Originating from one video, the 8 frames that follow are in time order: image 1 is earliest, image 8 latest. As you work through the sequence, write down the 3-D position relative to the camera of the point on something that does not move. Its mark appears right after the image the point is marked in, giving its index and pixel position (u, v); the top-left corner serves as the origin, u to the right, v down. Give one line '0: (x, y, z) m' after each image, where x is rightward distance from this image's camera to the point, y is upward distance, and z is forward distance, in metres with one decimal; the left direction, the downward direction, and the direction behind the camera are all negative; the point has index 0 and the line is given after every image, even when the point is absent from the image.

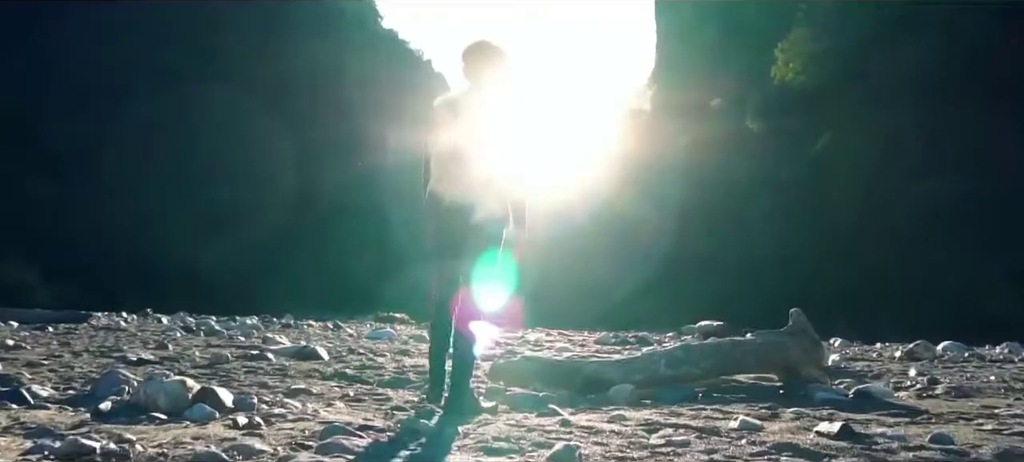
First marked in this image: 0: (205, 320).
0: (-3.9, -1.2, +14.6) m
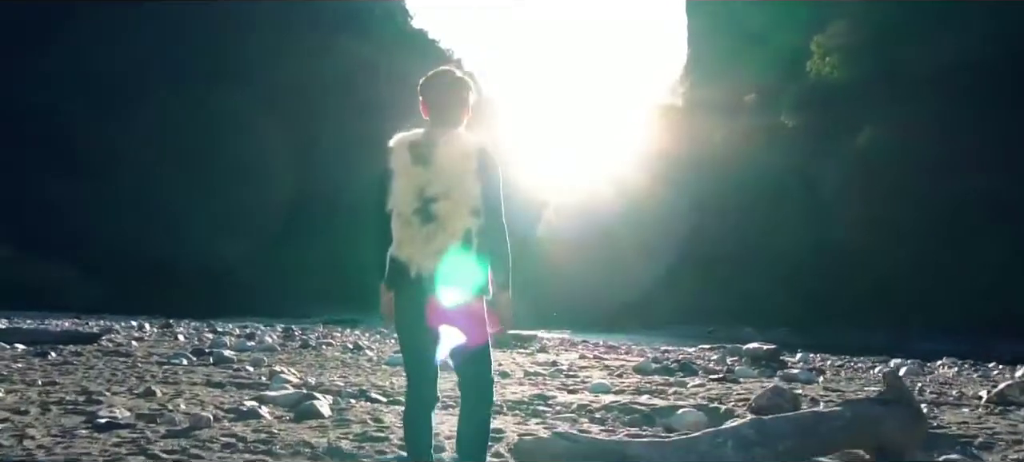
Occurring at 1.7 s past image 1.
0: (-3.5, -1.3, +13.9) m
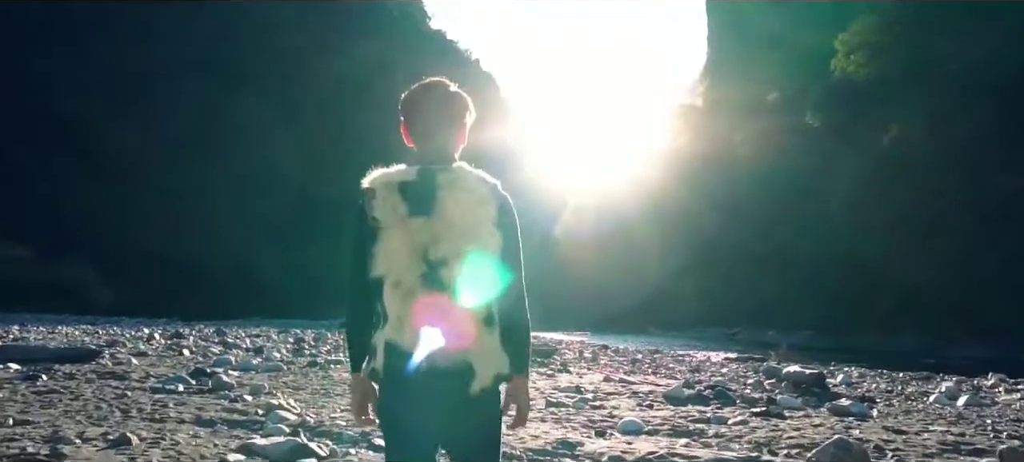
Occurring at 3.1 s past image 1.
0: (-3.3, -1.4, +13.4) m
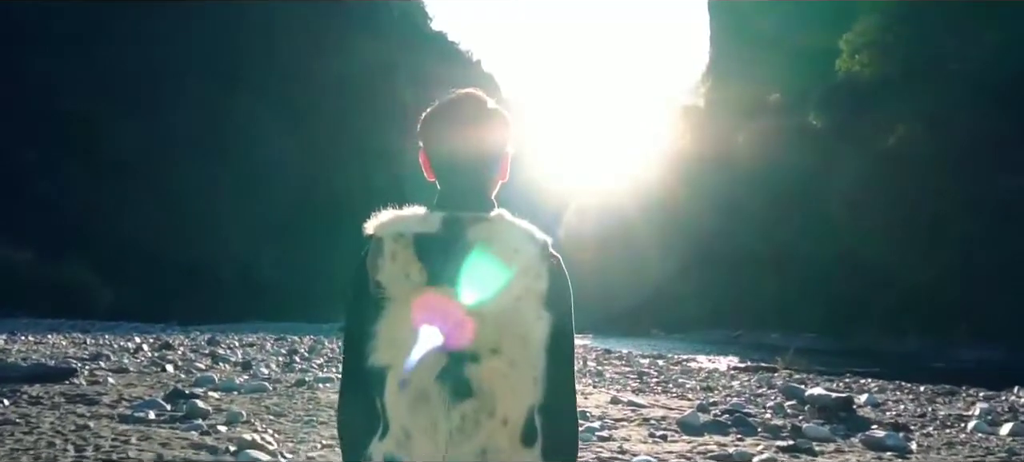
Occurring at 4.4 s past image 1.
0: (-3.3, -1.5, +12.7) m
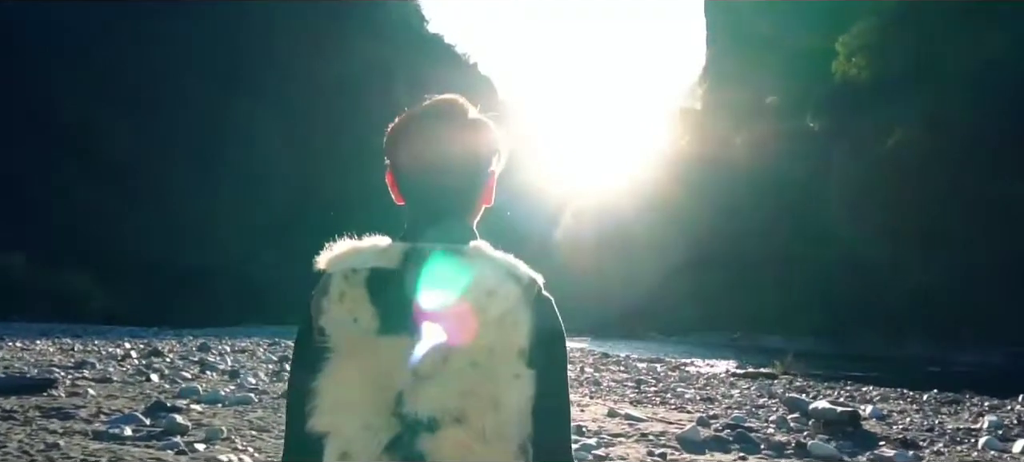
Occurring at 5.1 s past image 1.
0: (-3.4, -1.6, +12.4) m
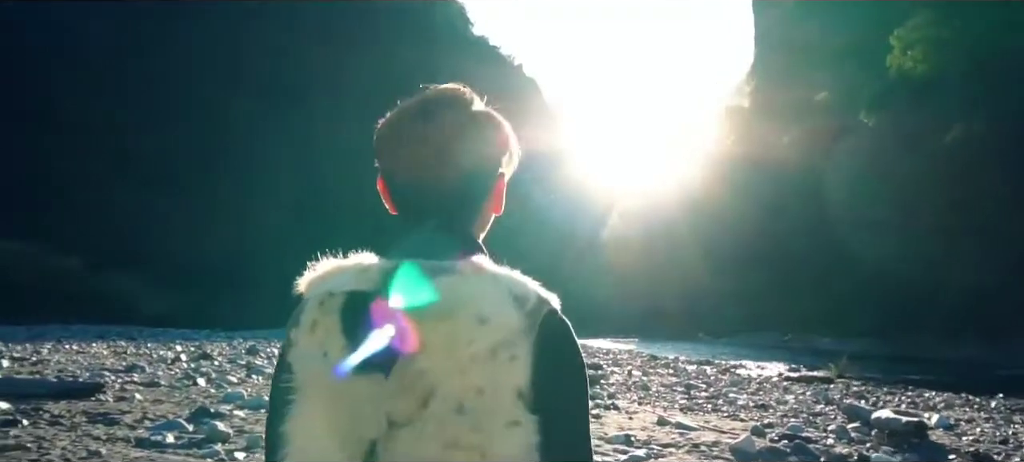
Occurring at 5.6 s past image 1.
0: (-2.9, -1.6, +12.3) m
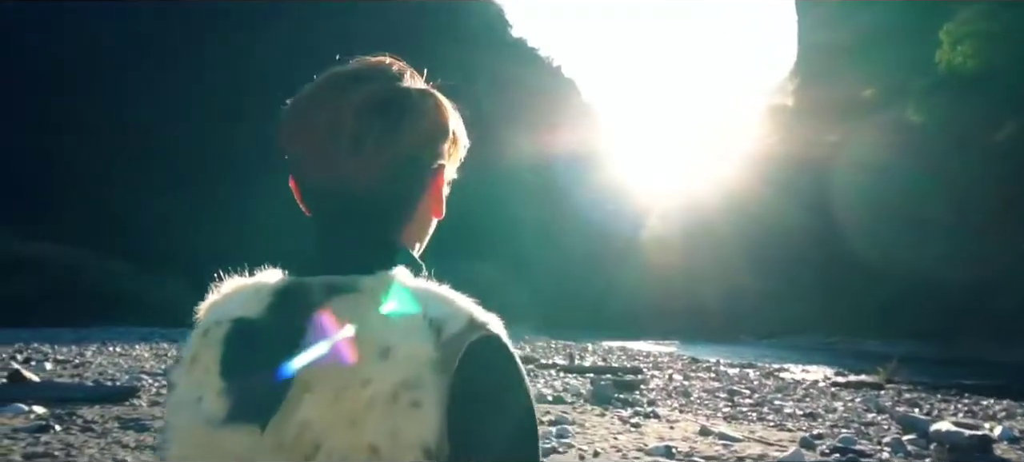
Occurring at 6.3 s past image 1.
0: (-2.5, -1.7, +12.1) m
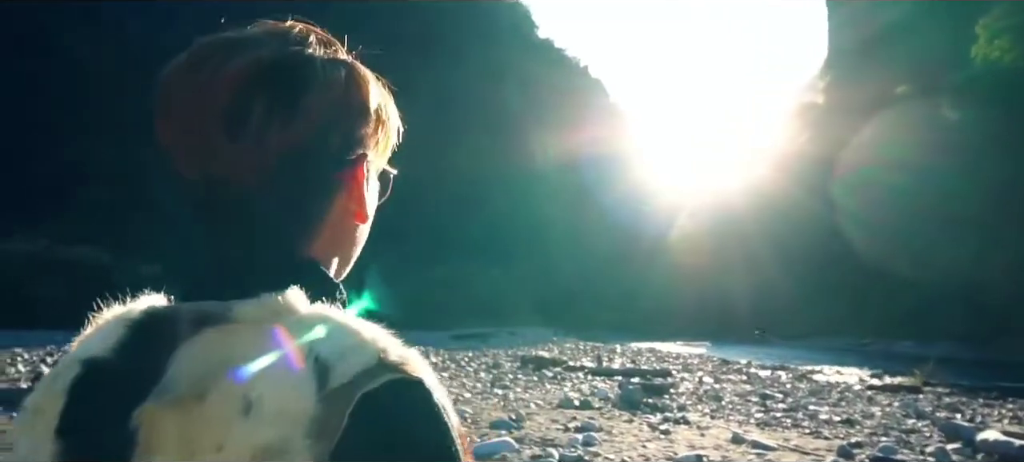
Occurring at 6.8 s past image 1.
0: (-2.2, -1.7, +11.9) m
